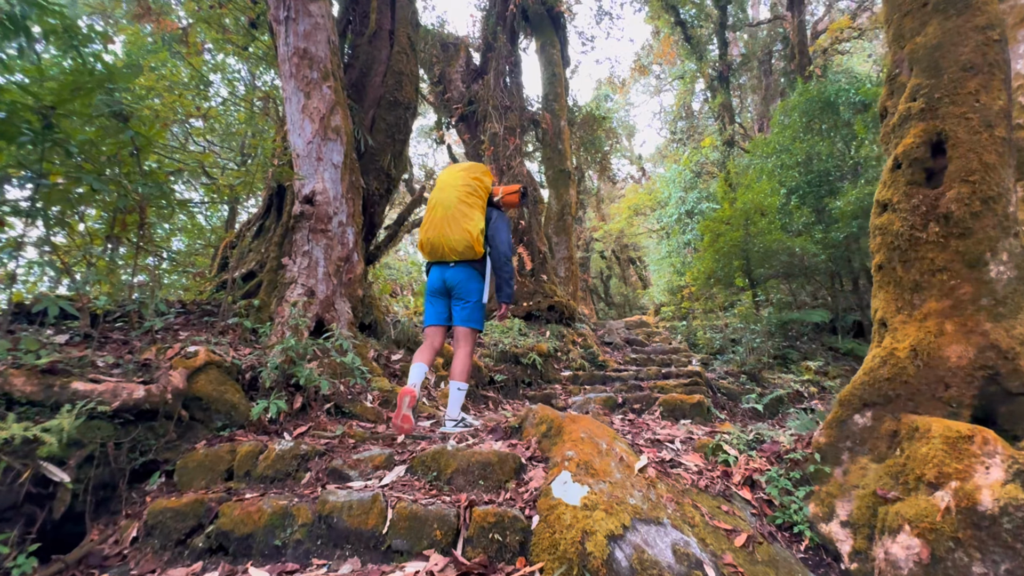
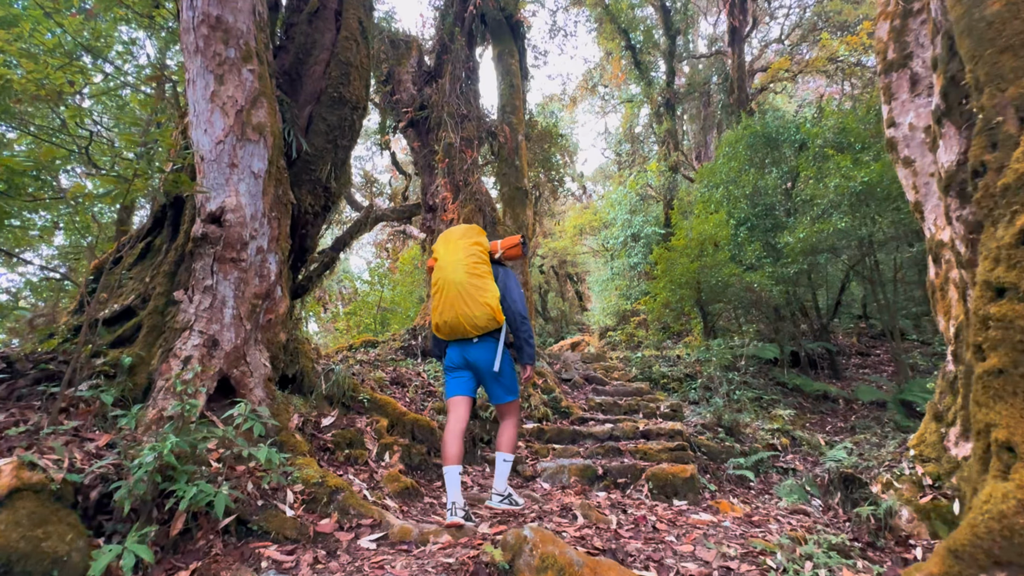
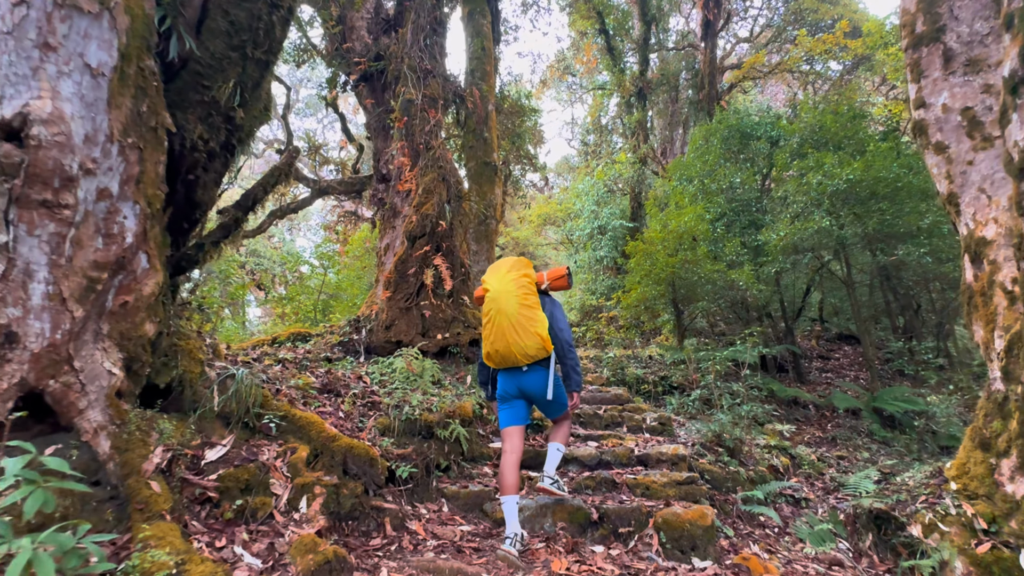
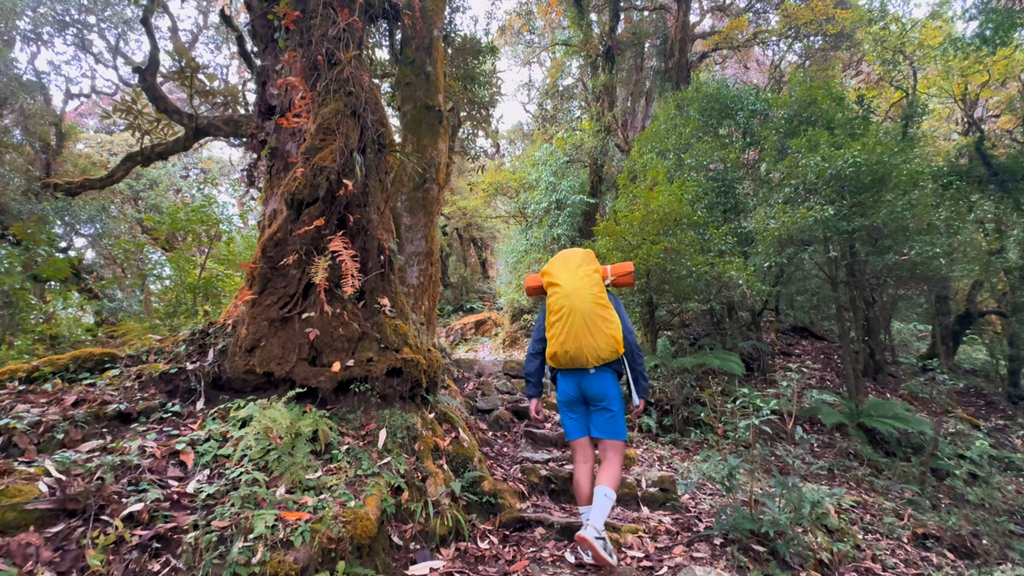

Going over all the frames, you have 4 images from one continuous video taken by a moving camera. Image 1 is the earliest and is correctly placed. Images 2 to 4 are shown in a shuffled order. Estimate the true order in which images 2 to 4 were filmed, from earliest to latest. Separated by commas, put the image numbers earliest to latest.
2, 3, 4
